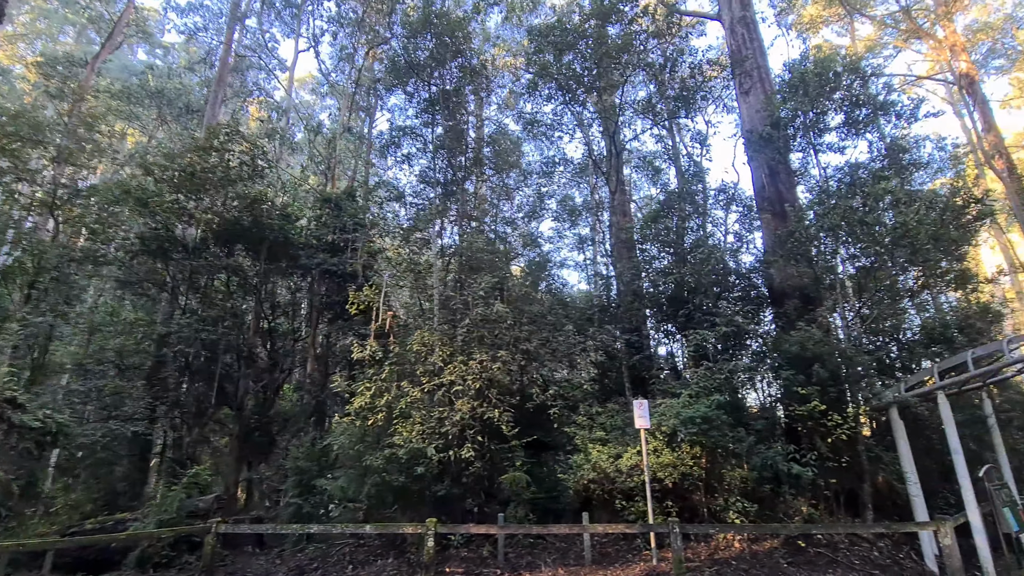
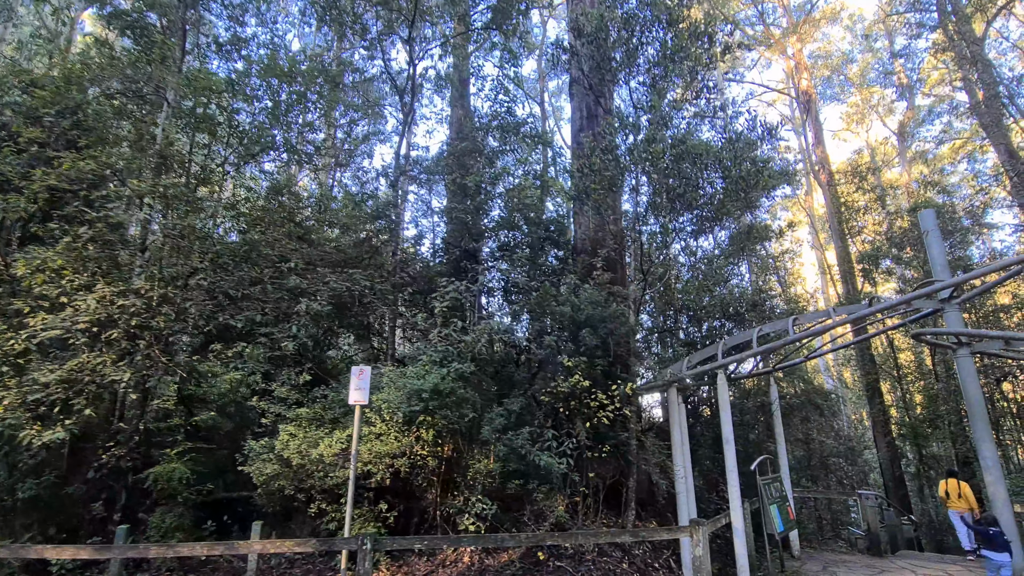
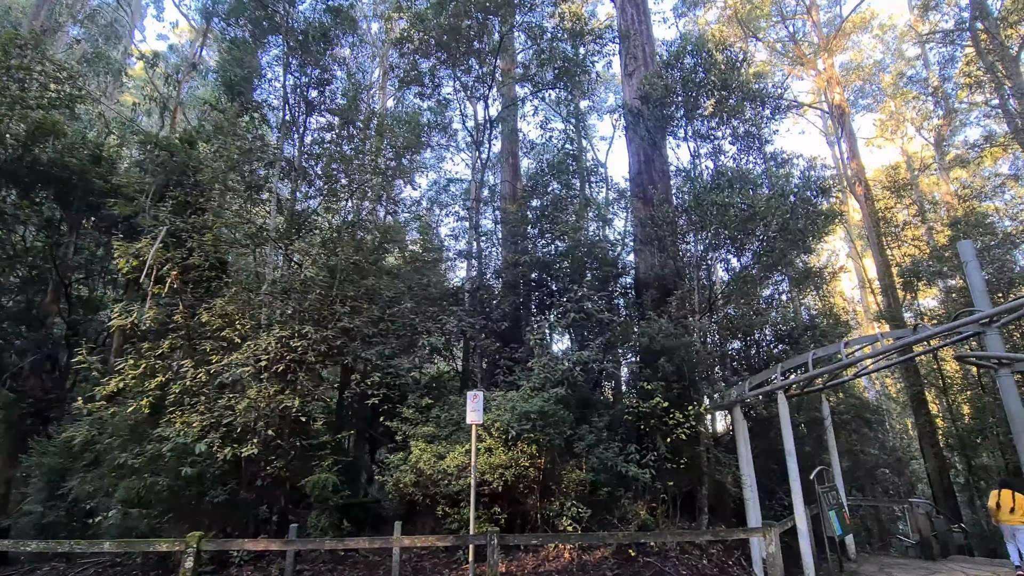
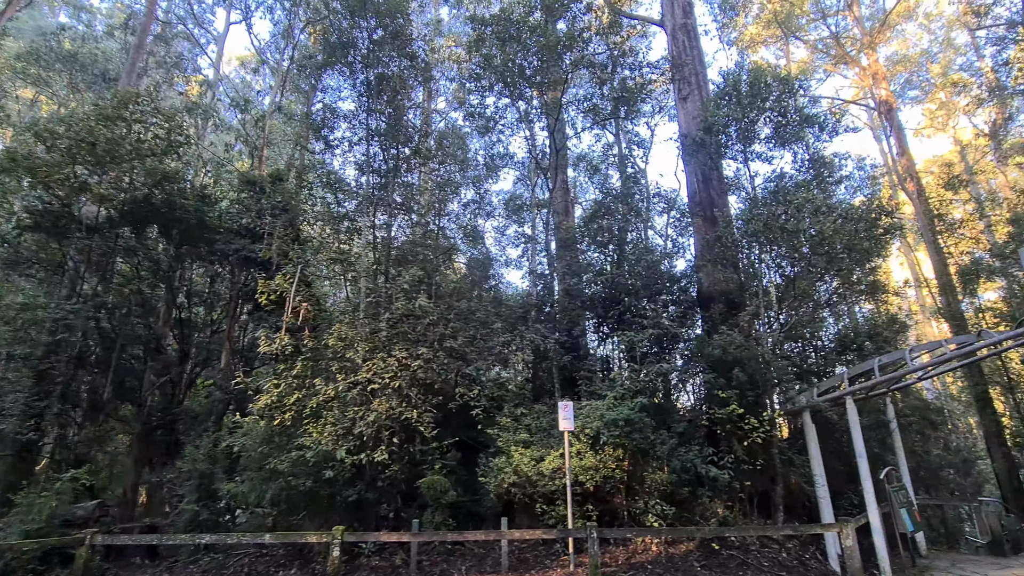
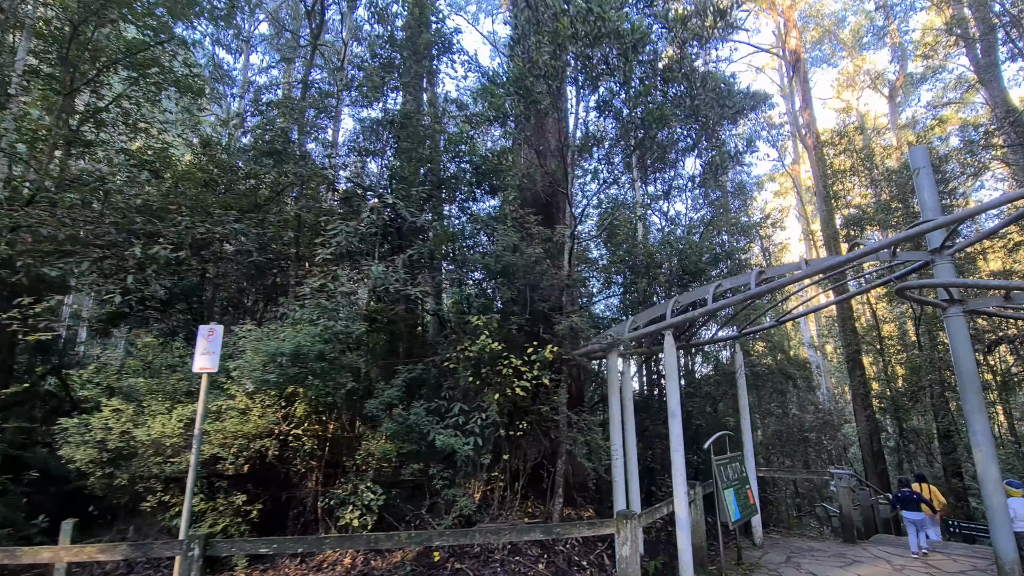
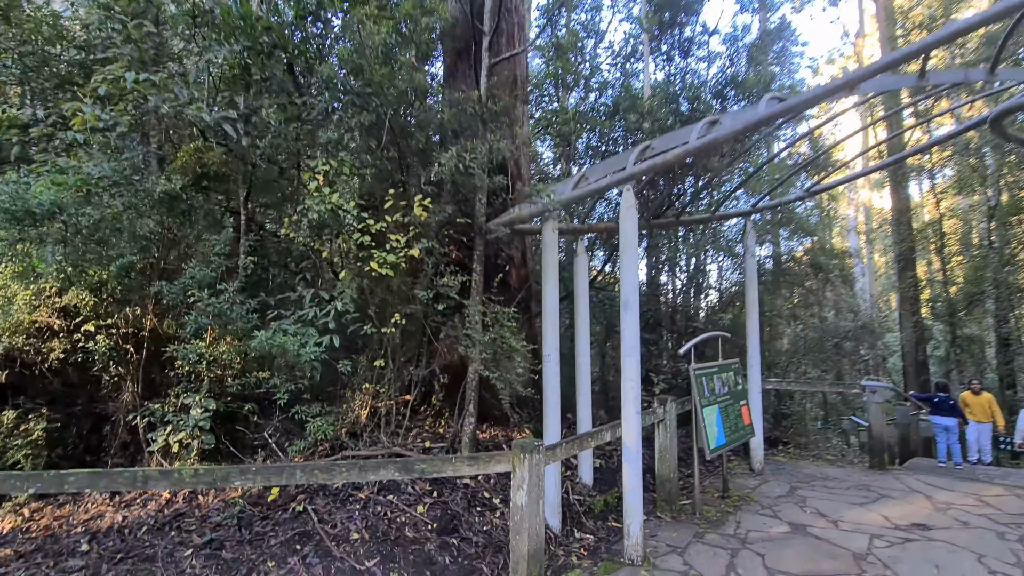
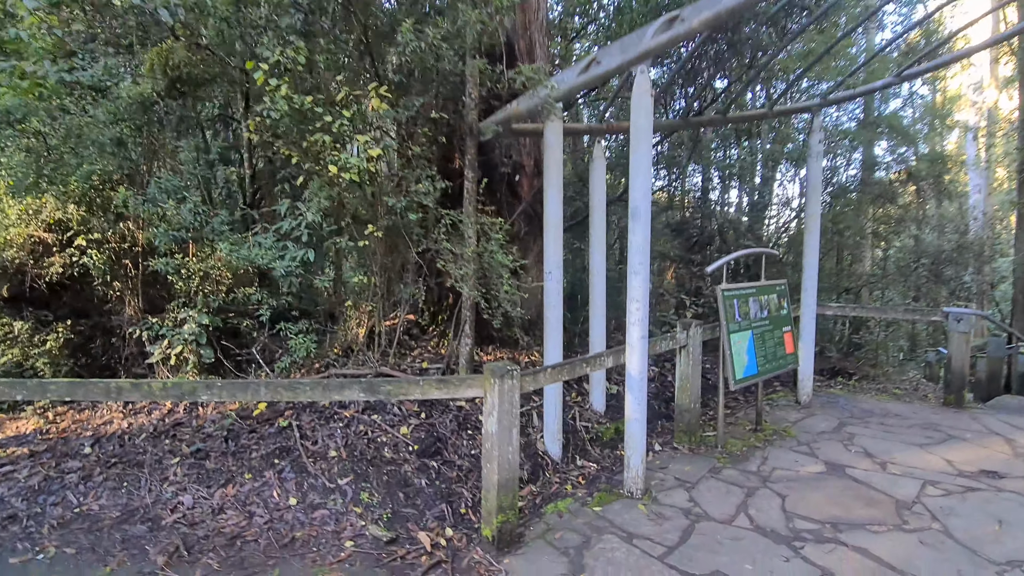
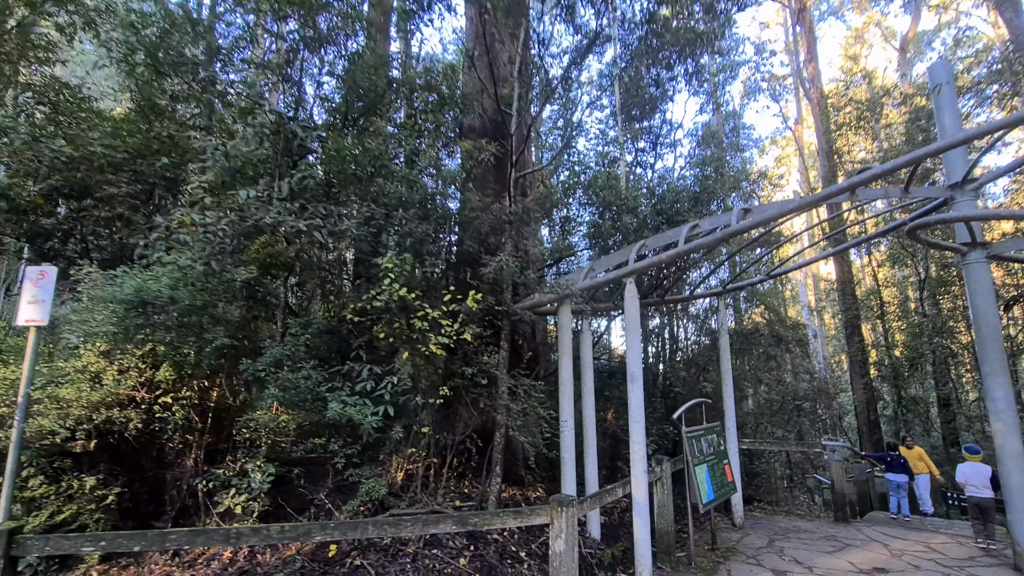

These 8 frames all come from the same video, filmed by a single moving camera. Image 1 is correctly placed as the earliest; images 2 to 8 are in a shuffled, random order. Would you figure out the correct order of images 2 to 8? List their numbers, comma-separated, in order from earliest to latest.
4, 3, 2, 5, 8, 6, 7
